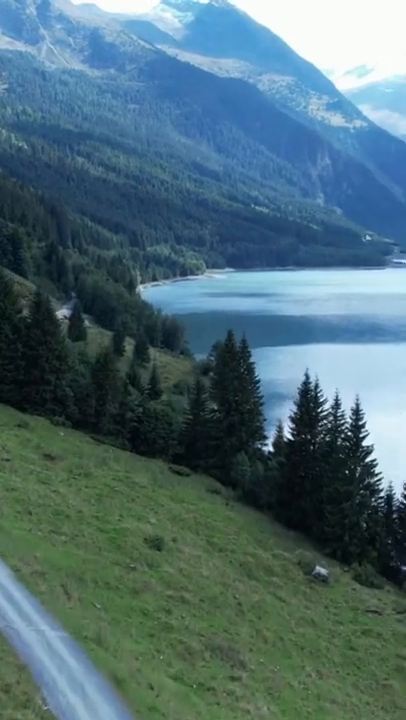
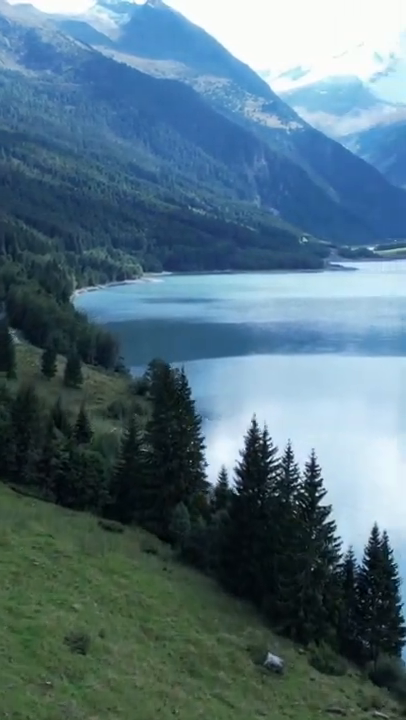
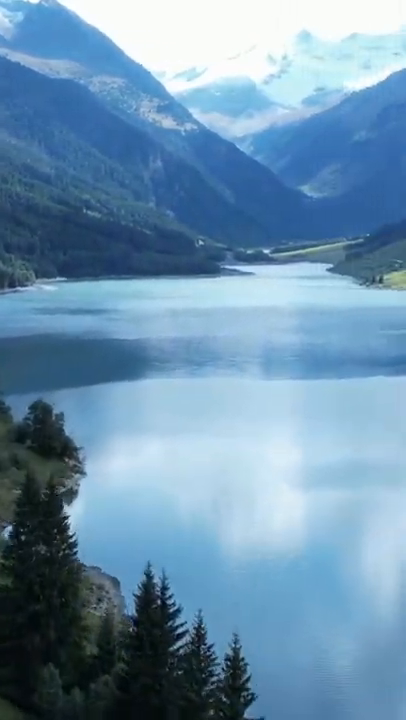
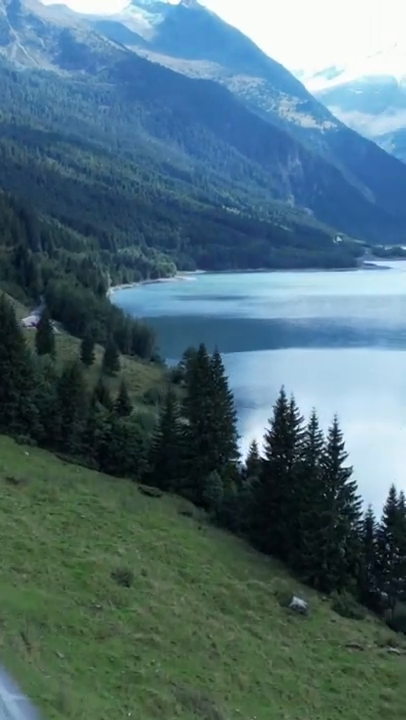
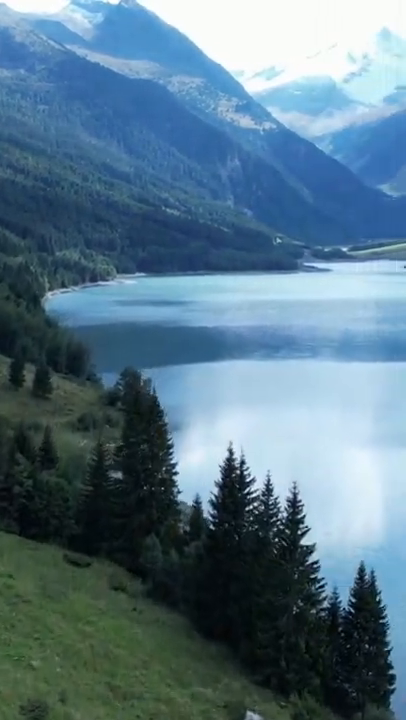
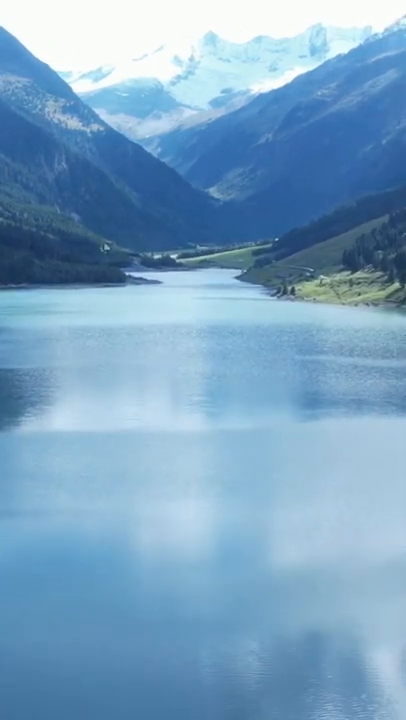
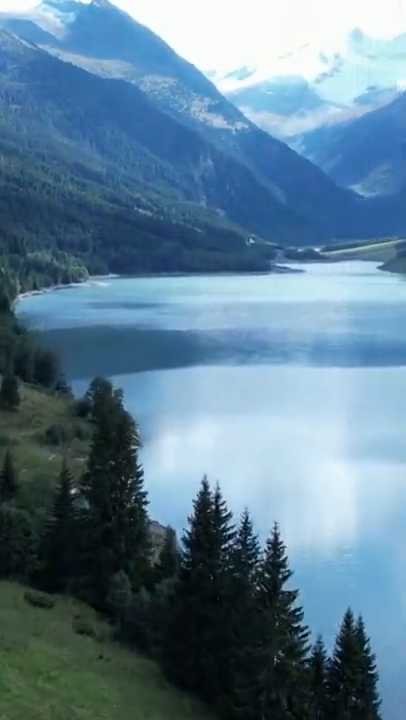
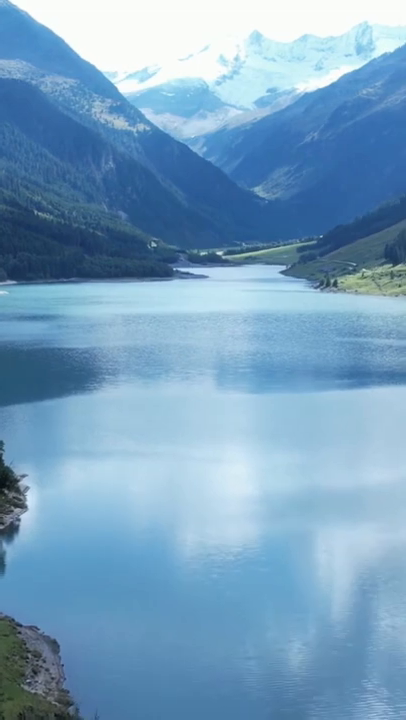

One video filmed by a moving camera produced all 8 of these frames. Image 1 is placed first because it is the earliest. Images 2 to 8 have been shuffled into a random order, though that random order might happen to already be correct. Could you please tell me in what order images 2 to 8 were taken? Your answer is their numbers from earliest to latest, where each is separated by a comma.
4, 2, 5, 7, 3, 8, 6
